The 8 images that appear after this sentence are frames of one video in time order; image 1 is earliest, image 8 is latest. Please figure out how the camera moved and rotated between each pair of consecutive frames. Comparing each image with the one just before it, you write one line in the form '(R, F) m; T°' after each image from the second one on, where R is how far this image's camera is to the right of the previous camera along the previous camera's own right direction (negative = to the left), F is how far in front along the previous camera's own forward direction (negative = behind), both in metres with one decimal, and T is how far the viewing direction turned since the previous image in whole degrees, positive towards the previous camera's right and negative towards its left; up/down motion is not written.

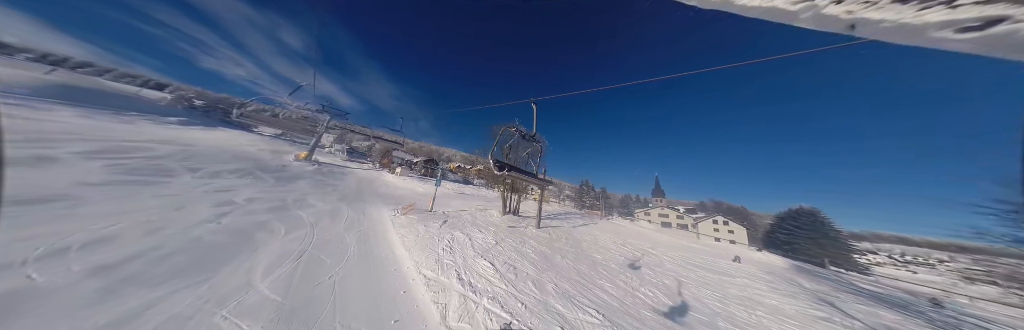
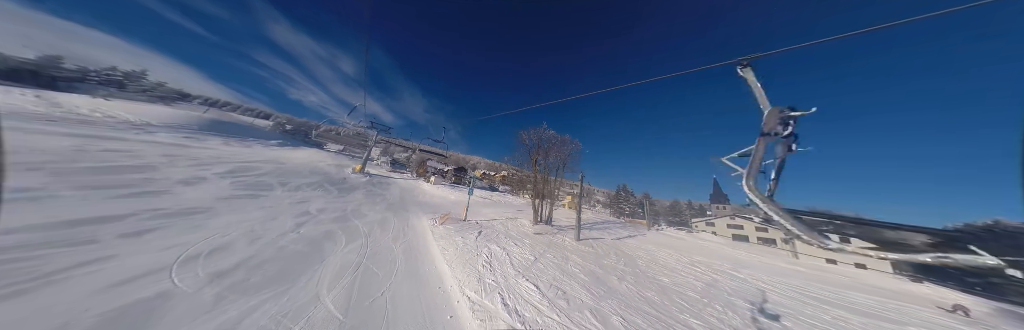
(-0.5, +0.3) m; -9°
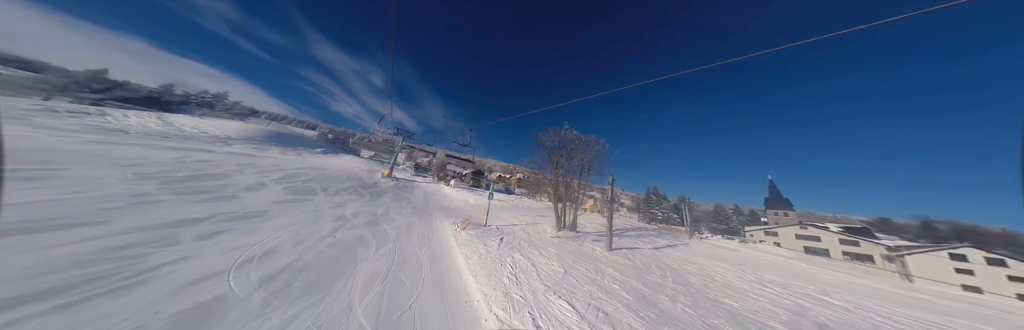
(-0.3, +0.3) m; -6°
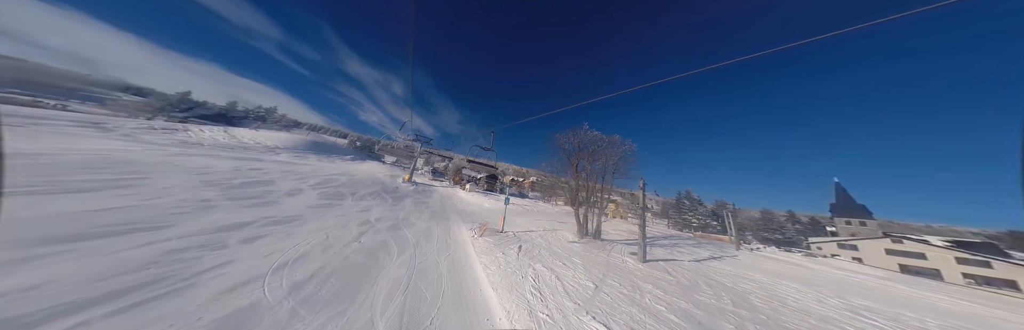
(-0.2, +0.3) m; -5°
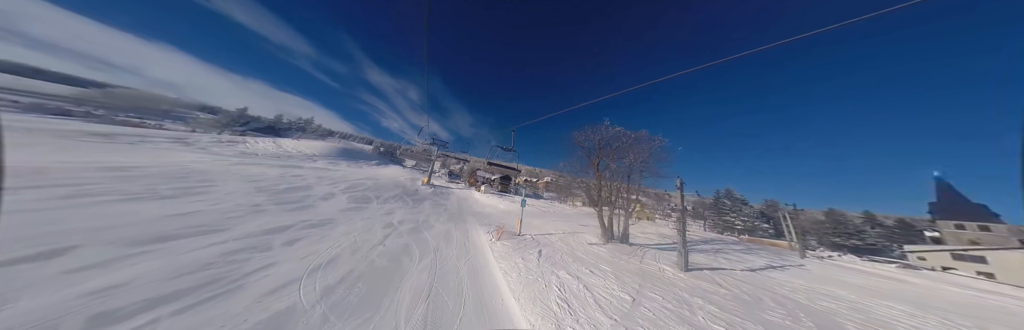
(-0.2, +0.3) m; -5°
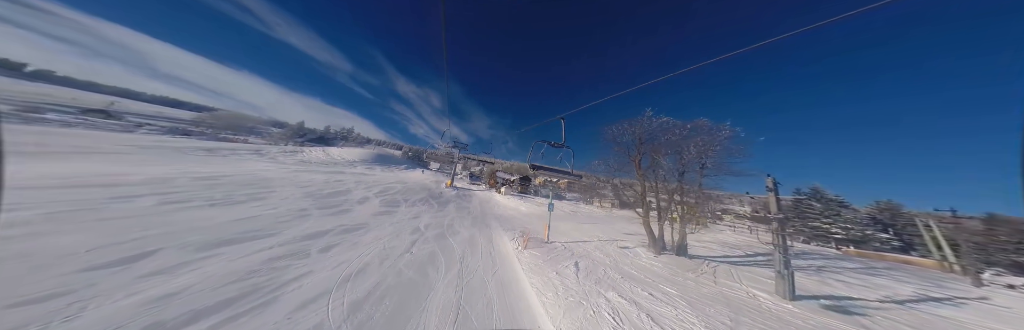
(-0.4, +0.7) m; -7°
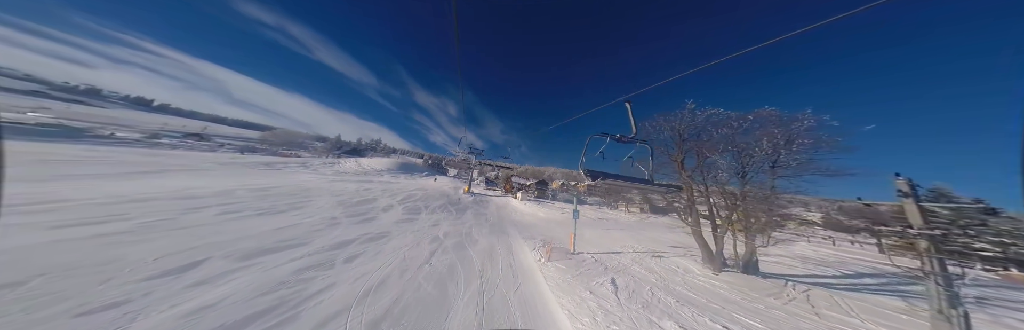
(-0.2, +0.5) m; -6°
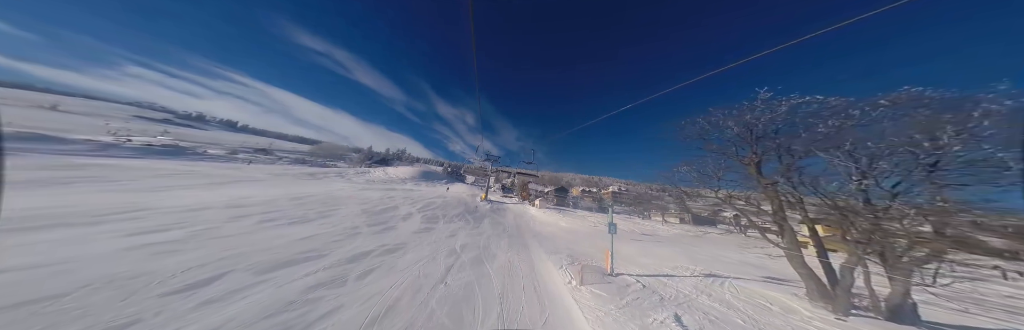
(-0.3, +0.8) m; -6°
